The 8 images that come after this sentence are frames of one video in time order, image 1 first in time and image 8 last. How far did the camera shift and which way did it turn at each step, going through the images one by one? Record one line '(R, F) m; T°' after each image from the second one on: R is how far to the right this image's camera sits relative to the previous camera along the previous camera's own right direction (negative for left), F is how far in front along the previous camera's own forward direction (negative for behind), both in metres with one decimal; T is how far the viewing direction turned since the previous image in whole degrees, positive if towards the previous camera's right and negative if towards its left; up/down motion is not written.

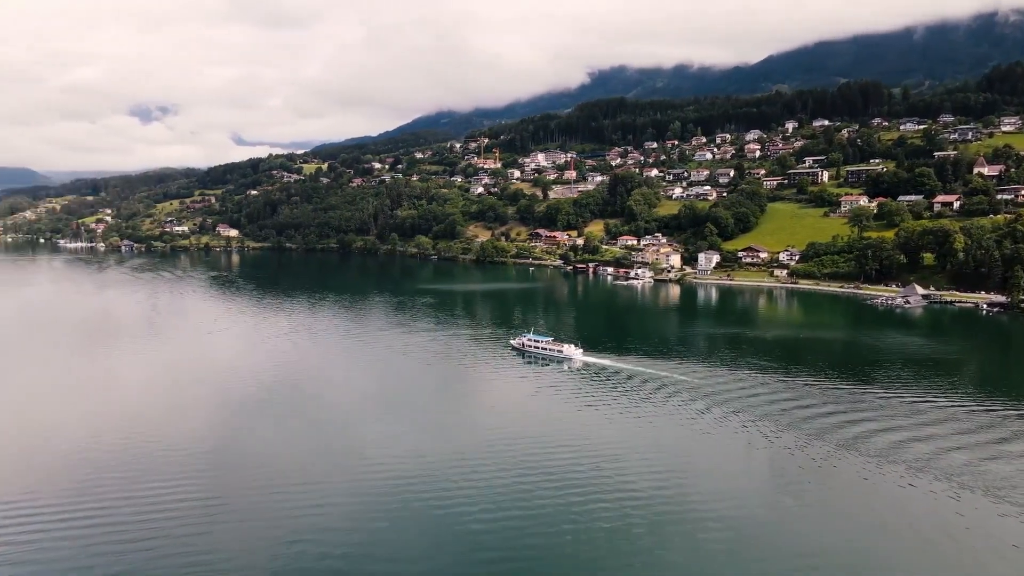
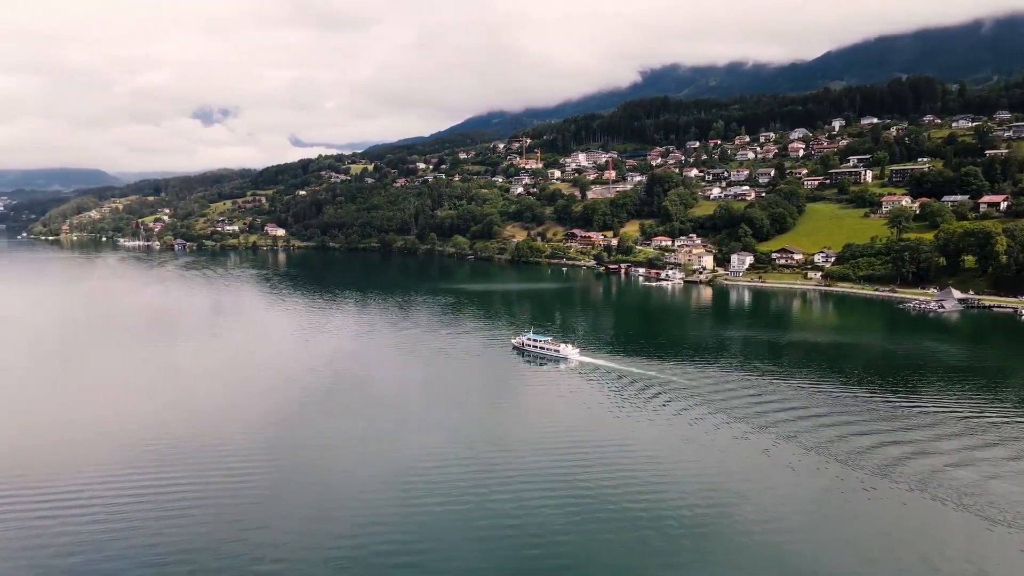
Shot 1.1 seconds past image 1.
(+1.6, -0.1) m; -4°
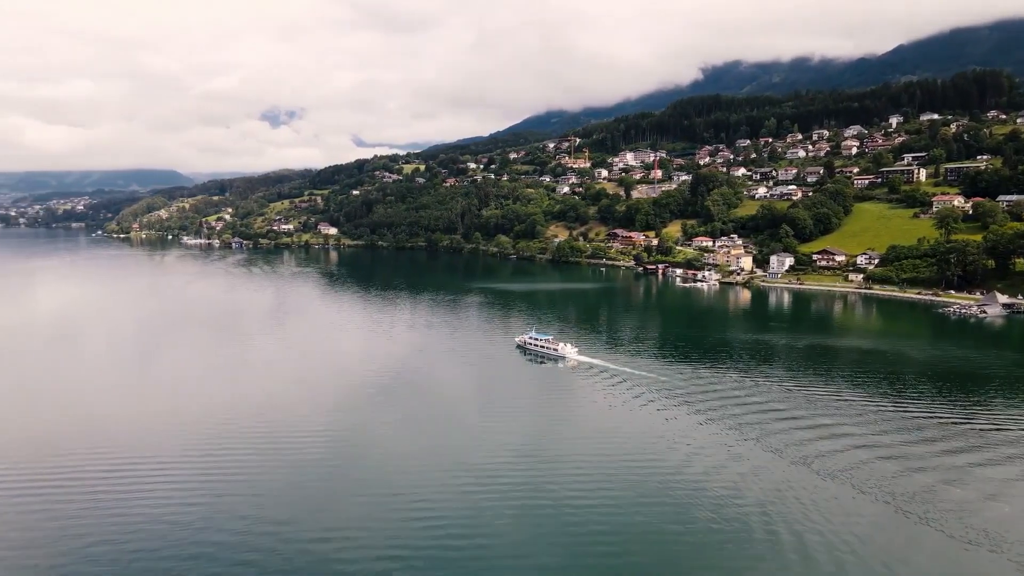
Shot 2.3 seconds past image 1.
(+1.8, -0.1) m; -5°
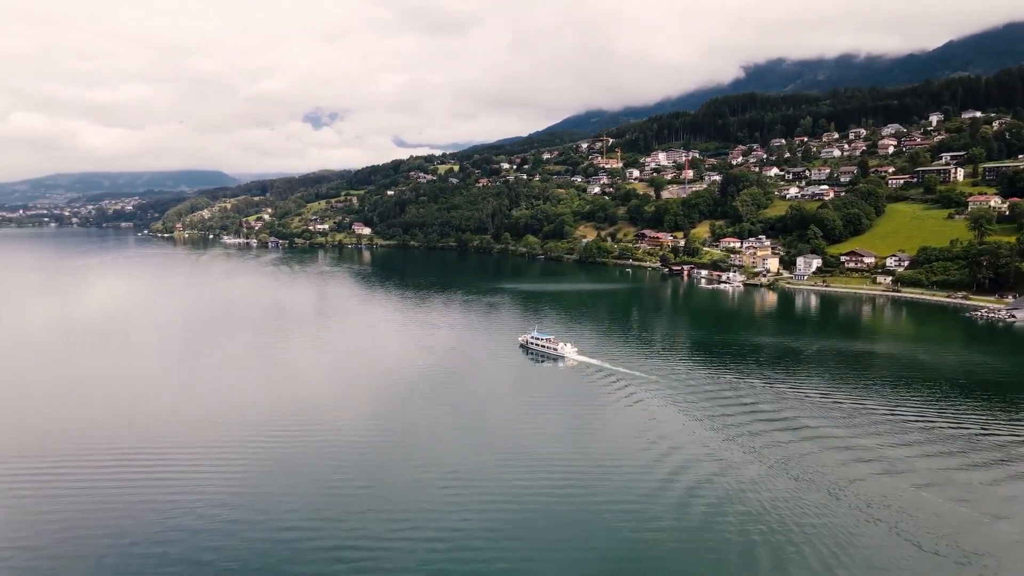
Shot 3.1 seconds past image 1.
(+1.2, -0.1) m; -3°
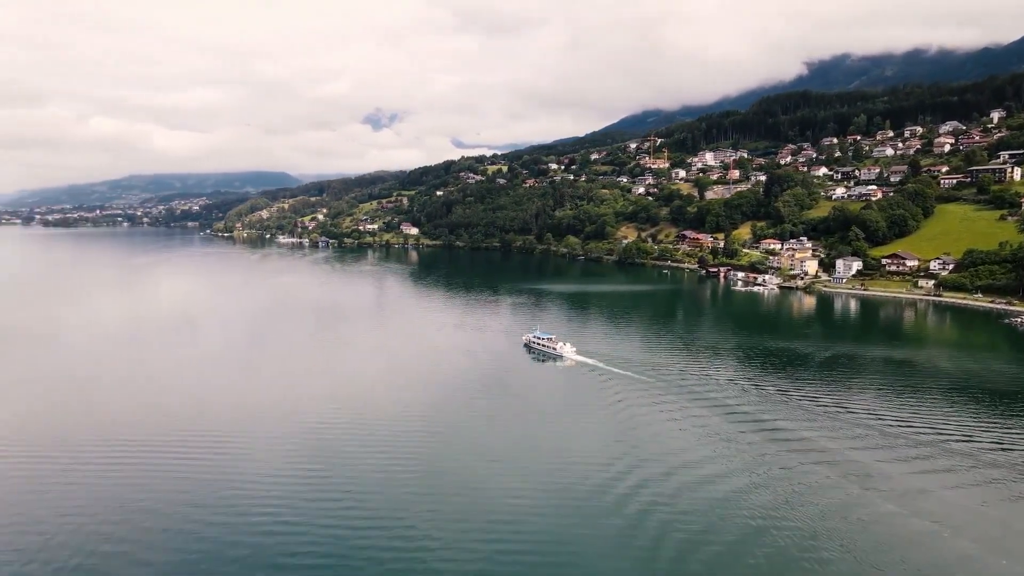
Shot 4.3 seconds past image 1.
(+1.8, -0.1) m; -4°
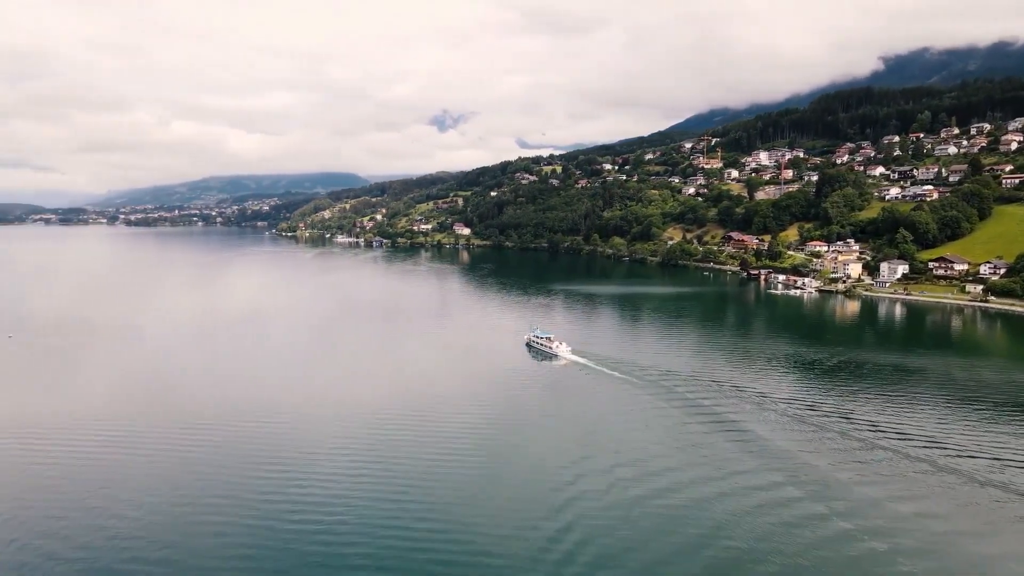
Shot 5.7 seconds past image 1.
(+2.2, -0.1) m; -5°
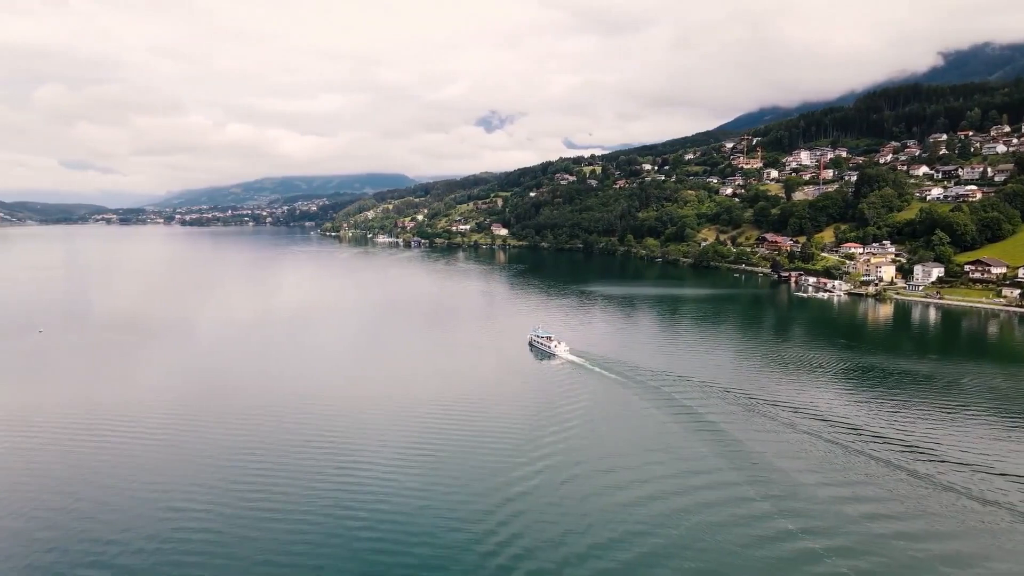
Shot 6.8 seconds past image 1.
(+1.6, -0.1) m; -4°
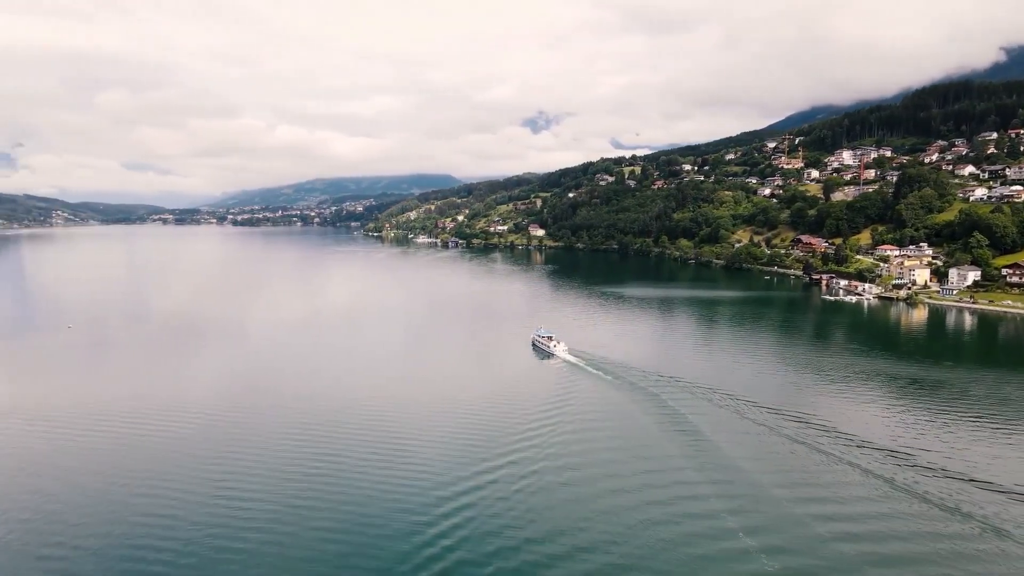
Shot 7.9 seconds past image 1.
(+1.6, -0.1) m; -4°
